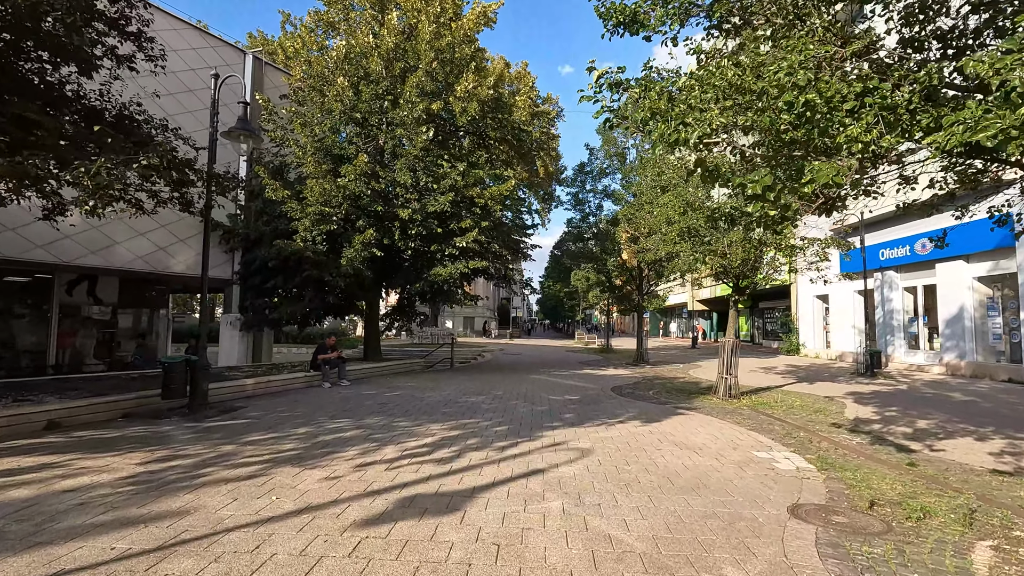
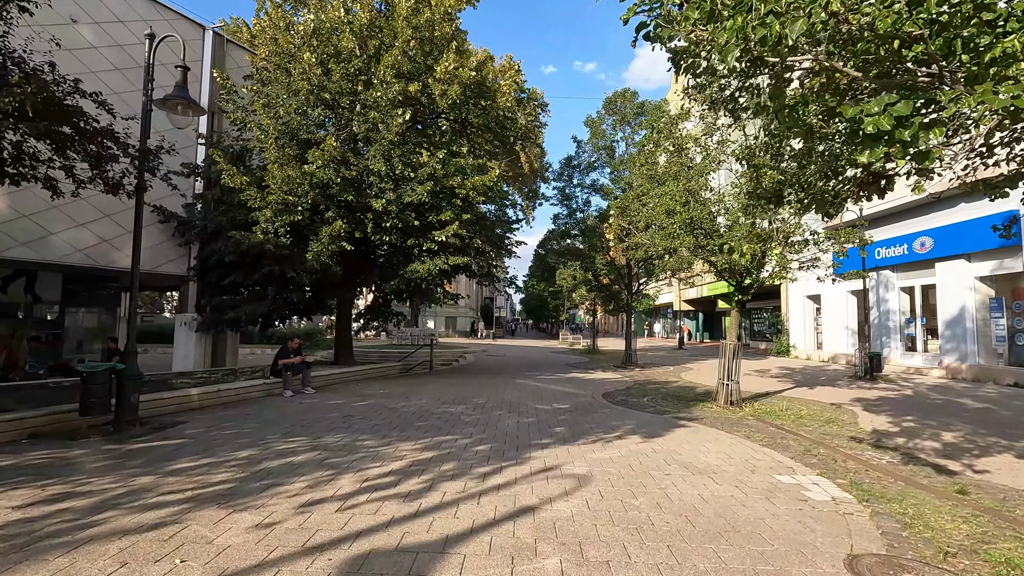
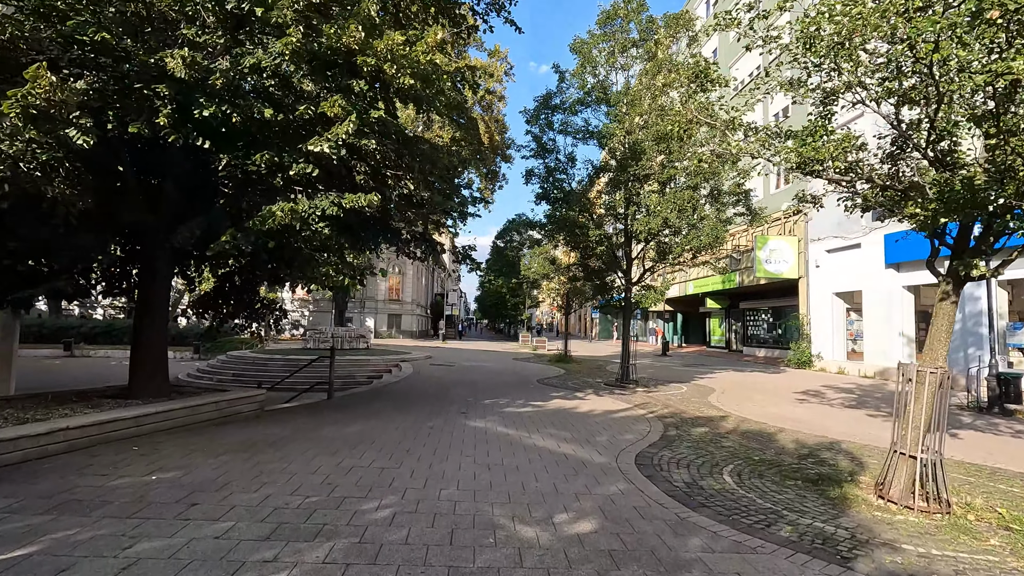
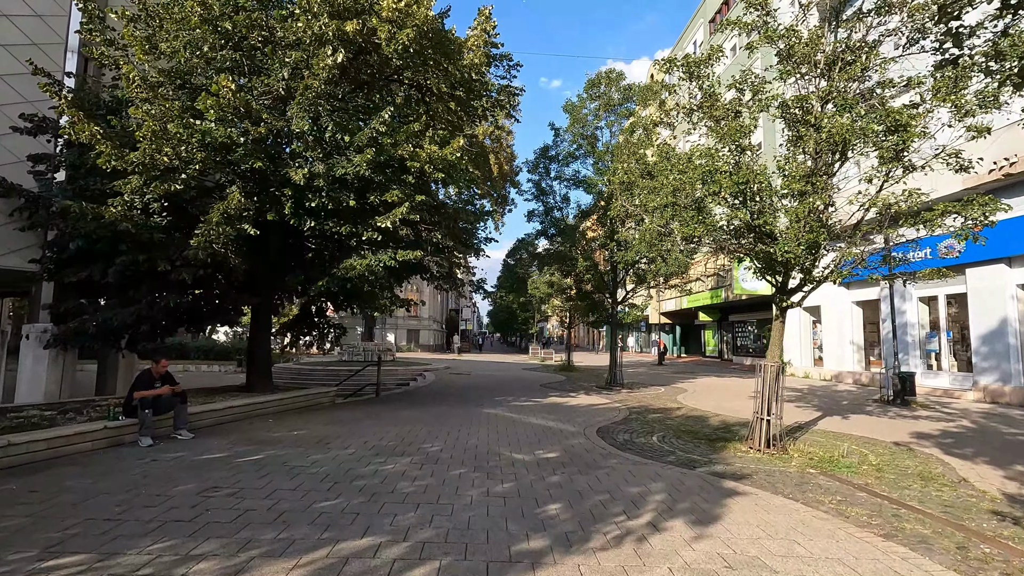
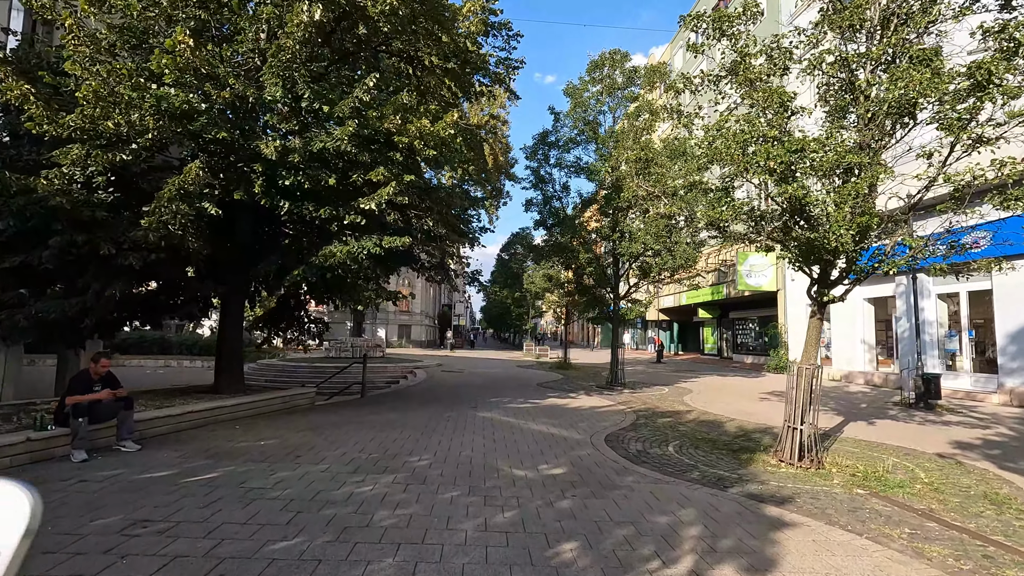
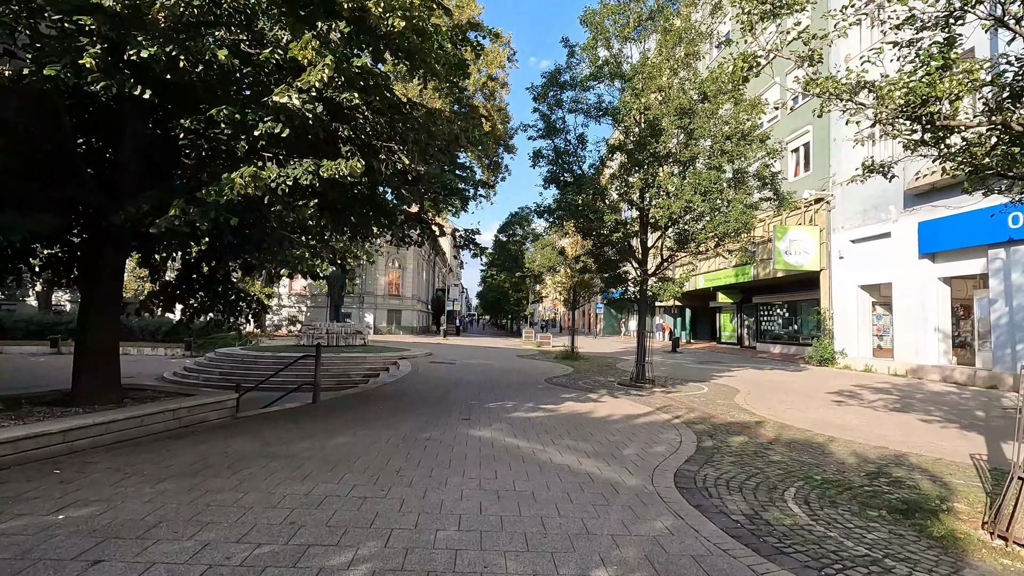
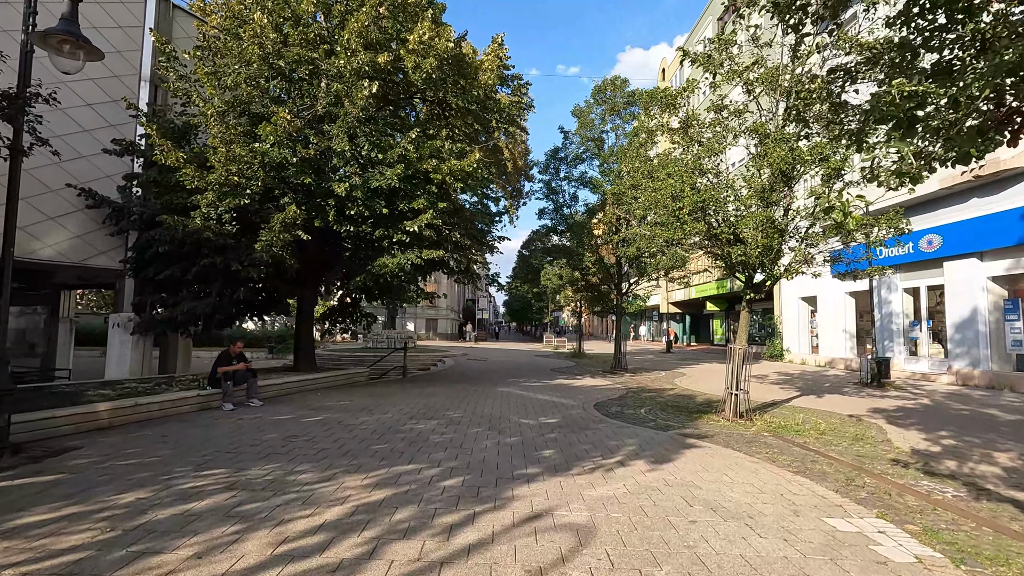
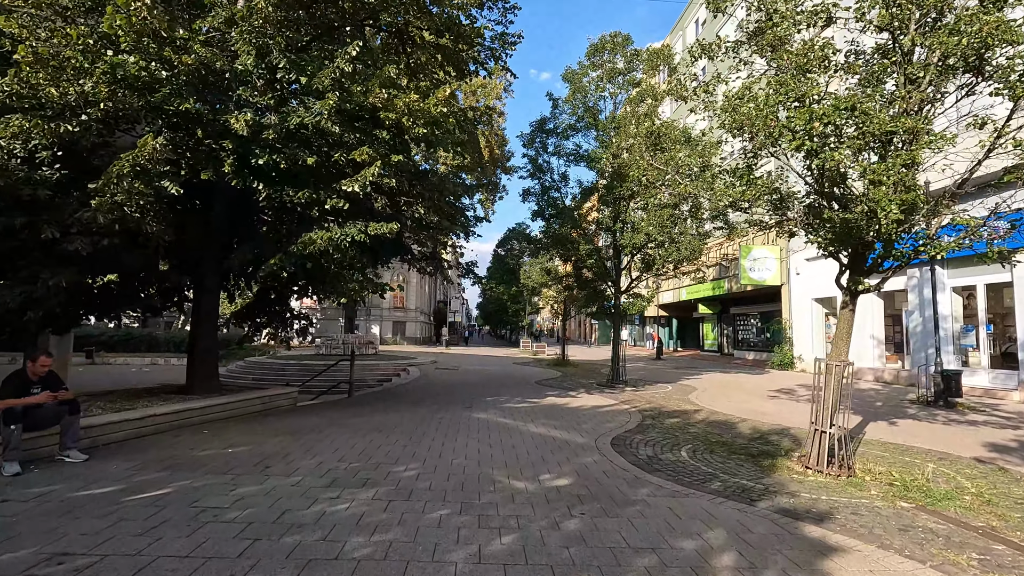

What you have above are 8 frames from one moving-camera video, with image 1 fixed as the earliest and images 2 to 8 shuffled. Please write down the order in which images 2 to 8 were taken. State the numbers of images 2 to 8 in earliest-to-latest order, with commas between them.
2, 7, 4, 5, 8, 3, 6
